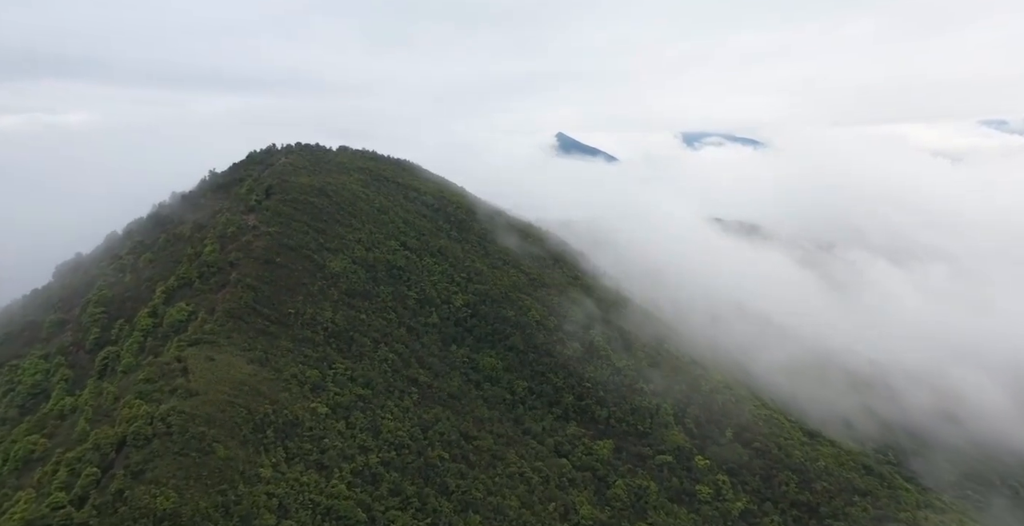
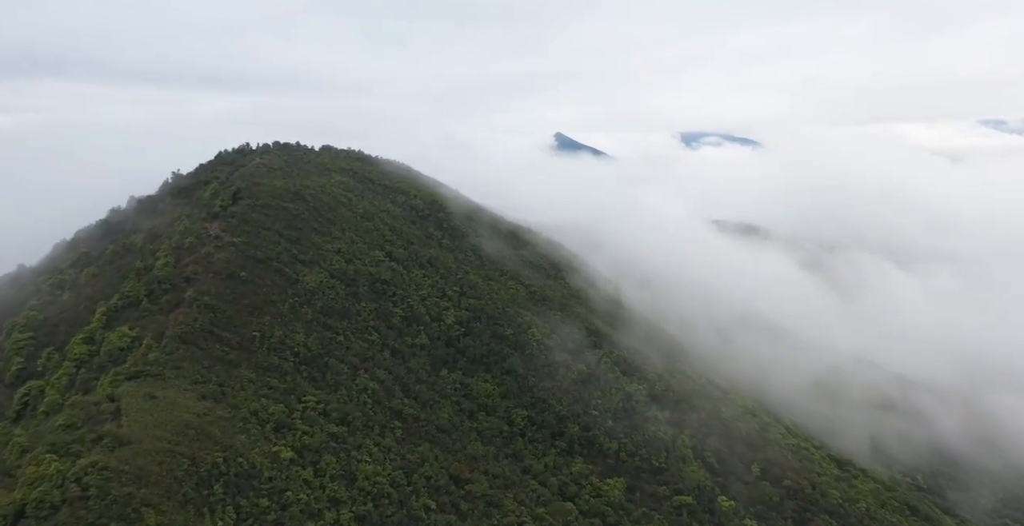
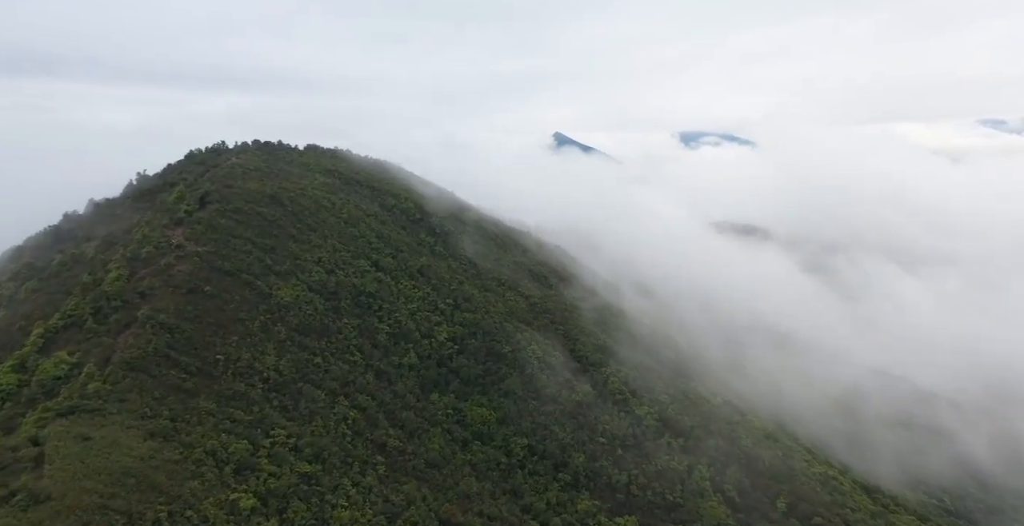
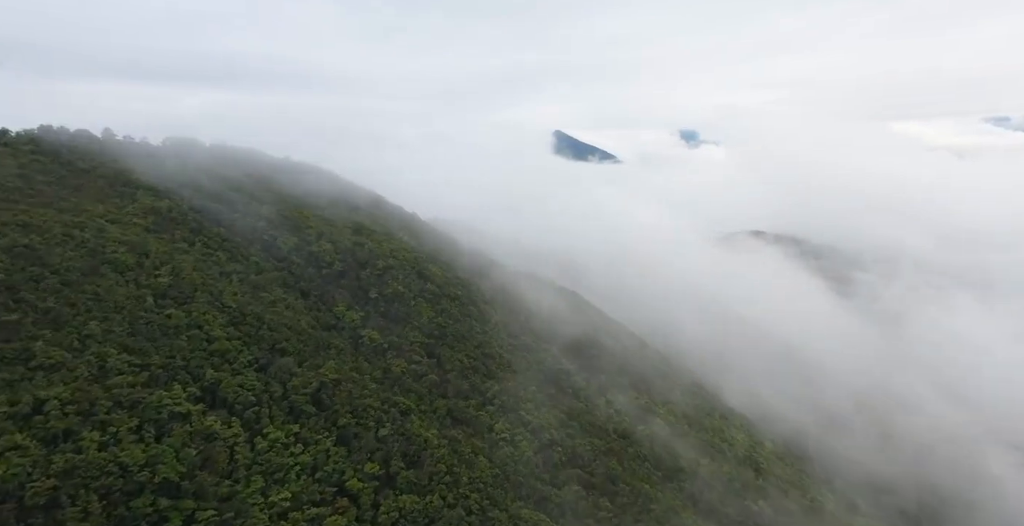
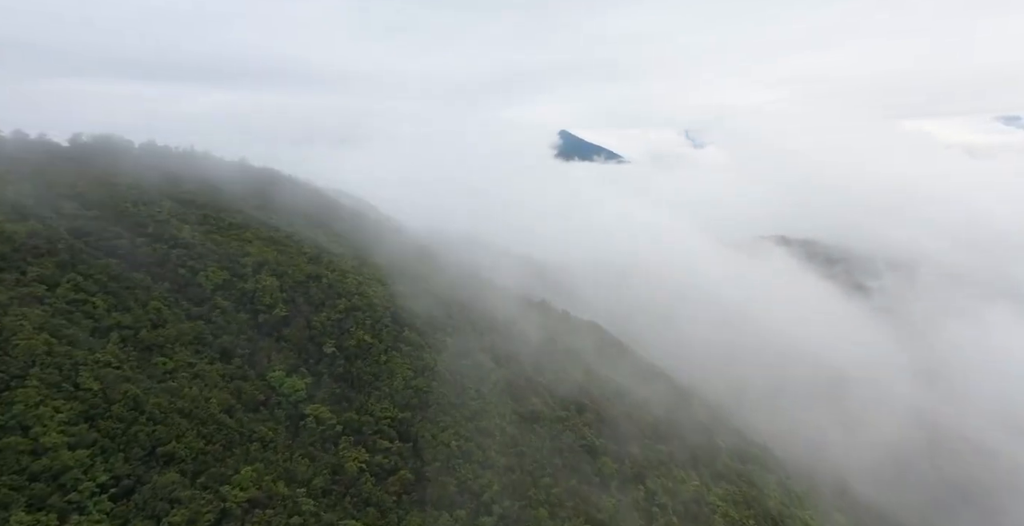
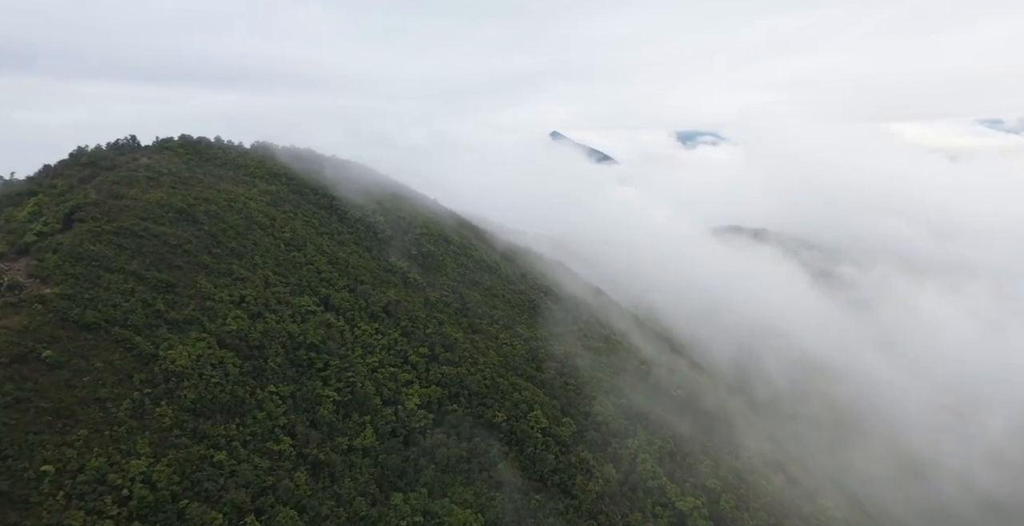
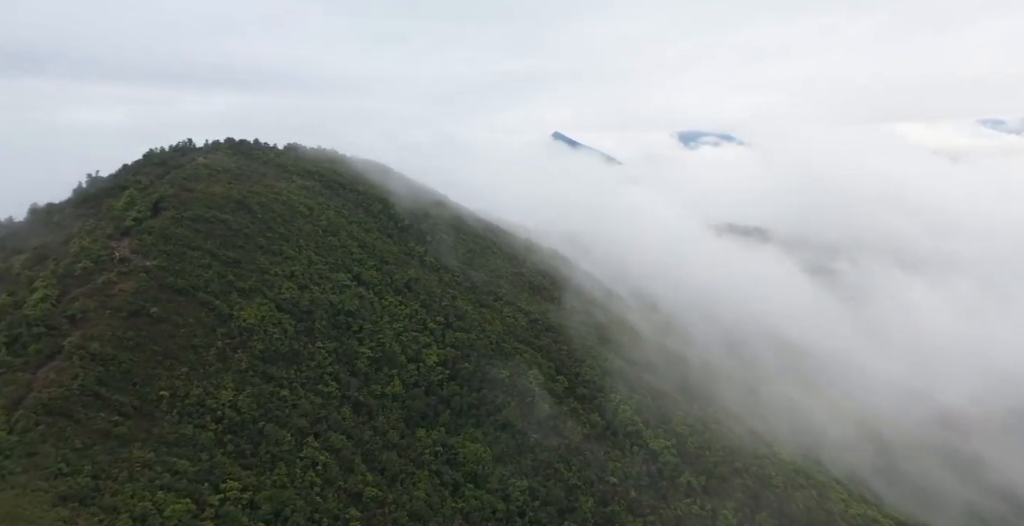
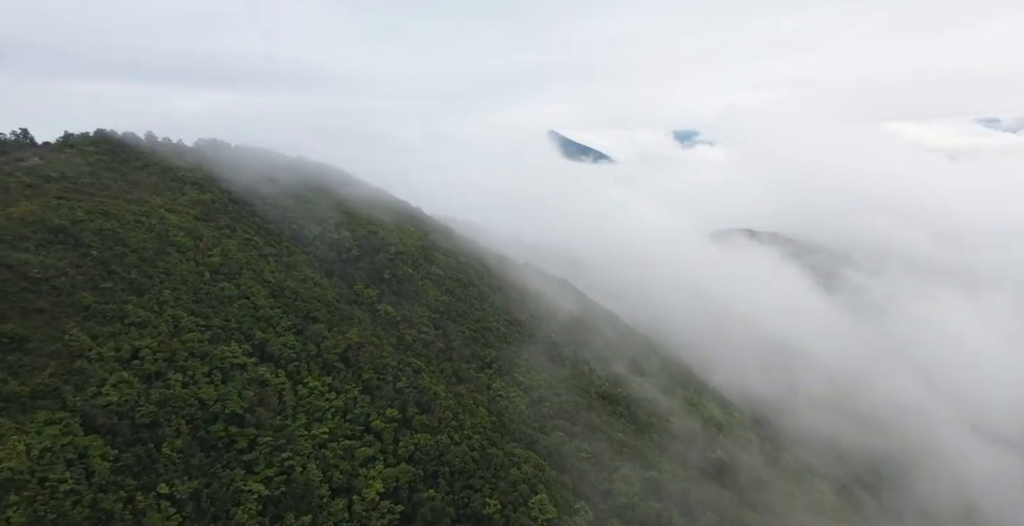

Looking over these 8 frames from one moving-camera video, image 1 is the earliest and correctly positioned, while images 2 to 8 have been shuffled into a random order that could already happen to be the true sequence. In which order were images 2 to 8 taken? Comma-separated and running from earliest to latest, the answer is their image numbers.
2, 3, 7, 6, 8, 4, 5
